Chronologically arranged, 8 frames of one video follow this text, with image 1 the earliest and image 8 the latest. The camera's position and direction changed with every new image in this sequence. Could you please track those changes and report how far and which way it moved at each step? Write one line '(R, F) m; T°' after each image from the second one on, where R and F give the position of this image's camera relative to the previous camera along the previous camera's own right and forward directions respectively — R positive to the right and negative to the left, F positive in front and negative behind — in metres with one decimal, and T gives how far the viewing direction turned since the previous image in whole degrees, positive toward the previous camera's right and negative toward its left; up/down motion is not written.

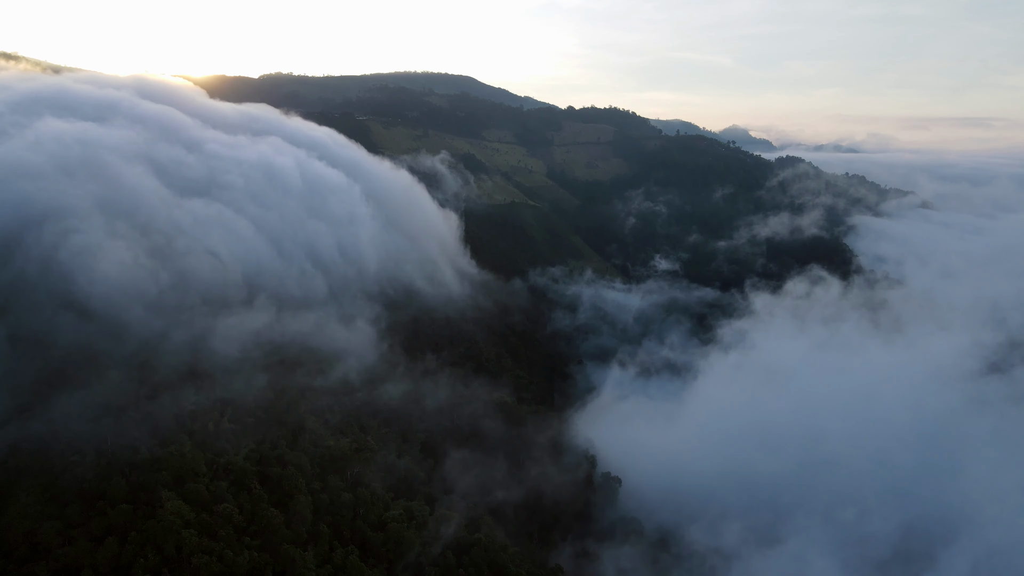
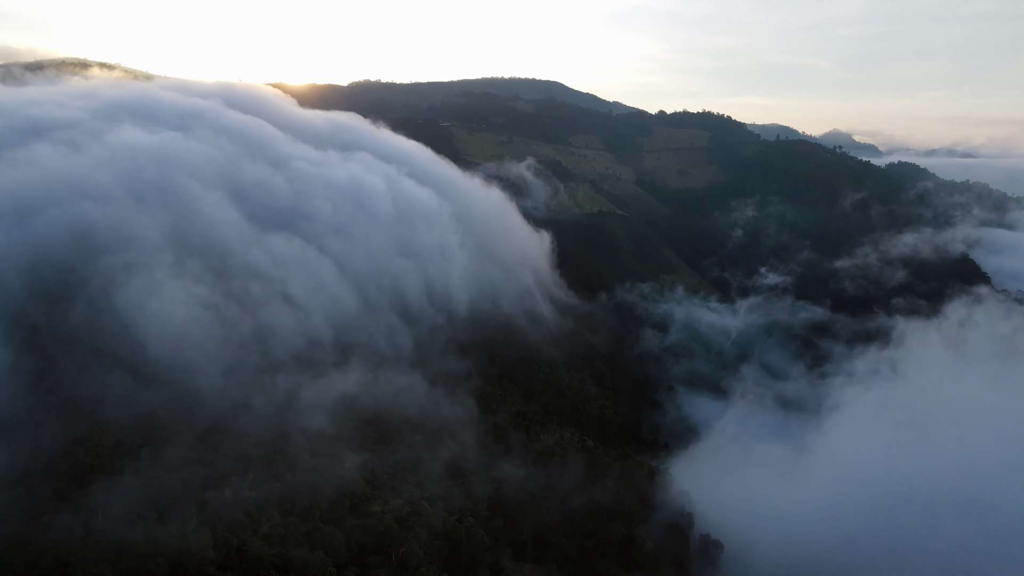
(-2.9, +12.3) m; -6°
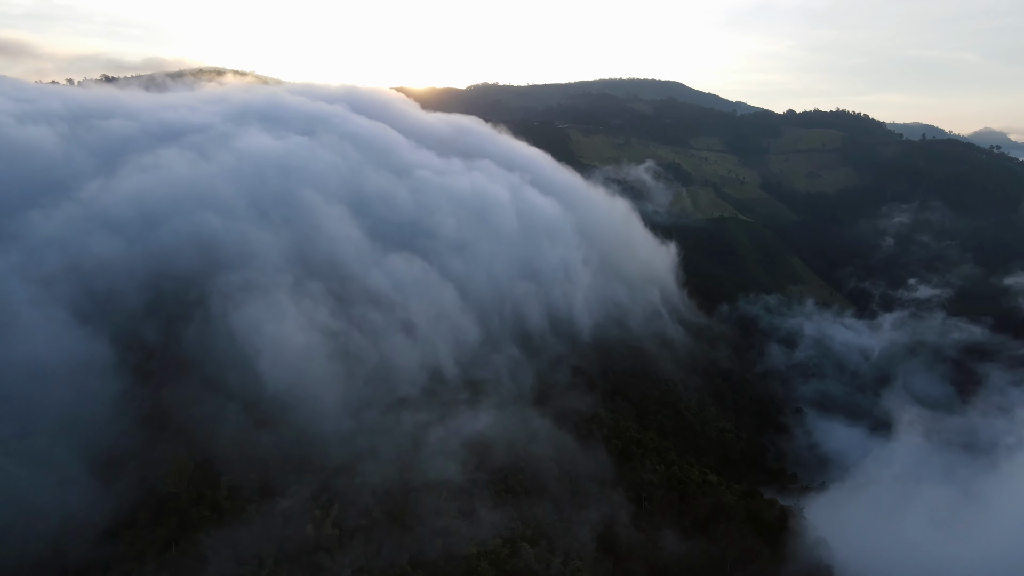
(-2.4, +6.0) m; -9°
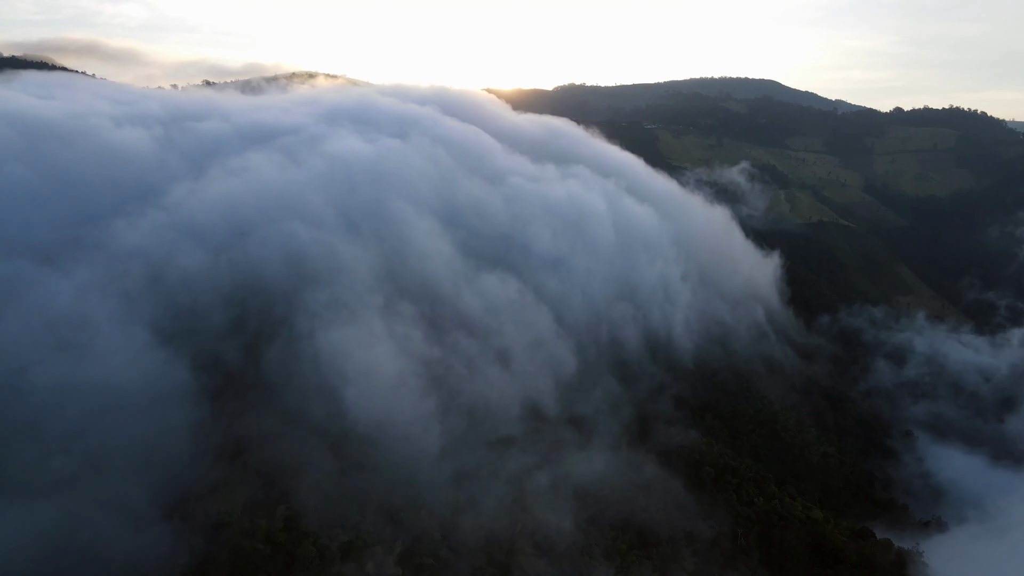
(-1.9, +5.0) m; -6°
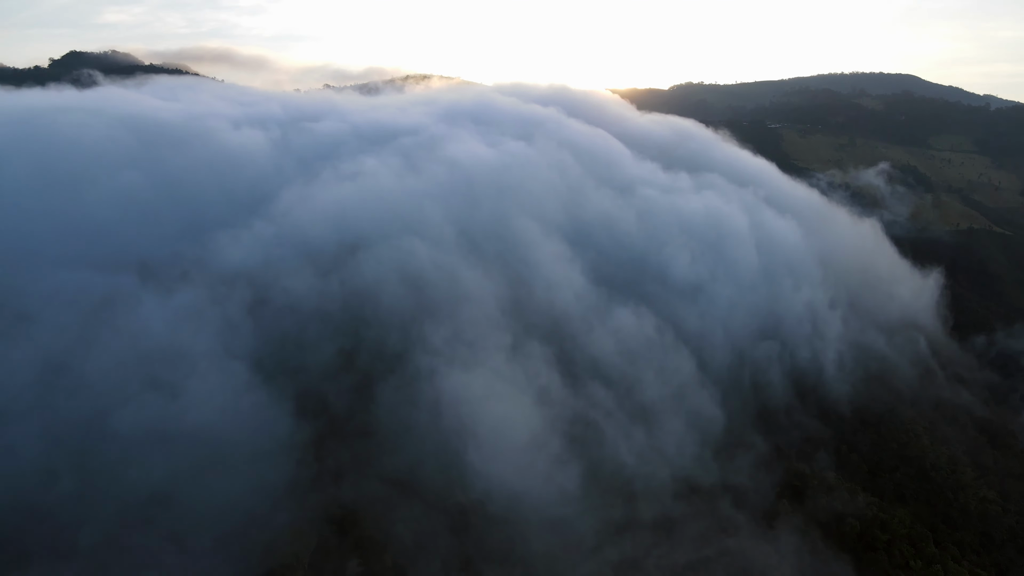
(-2.4, +6.7) m; -8°
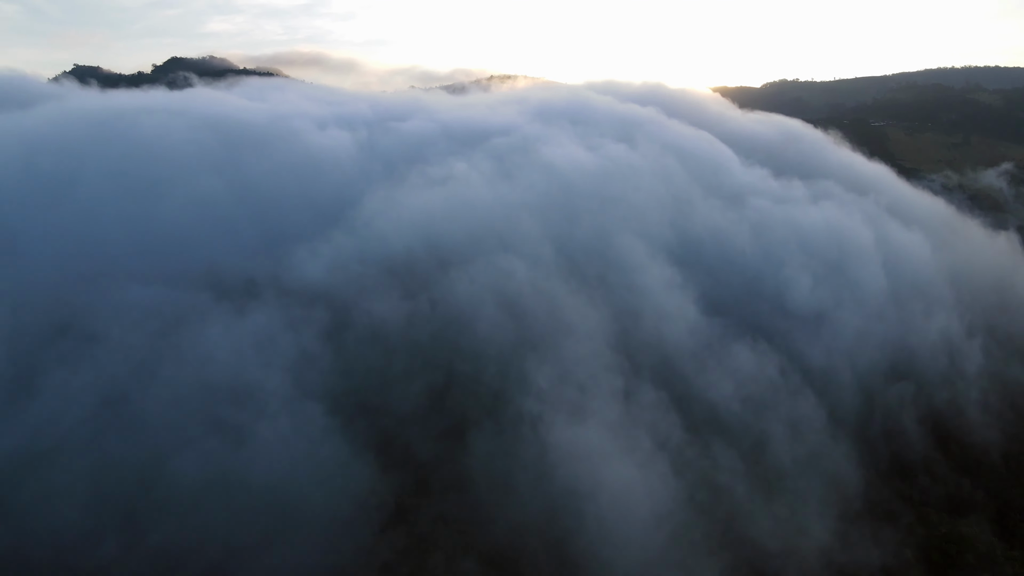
(-1.5, +5.0) m; -6°
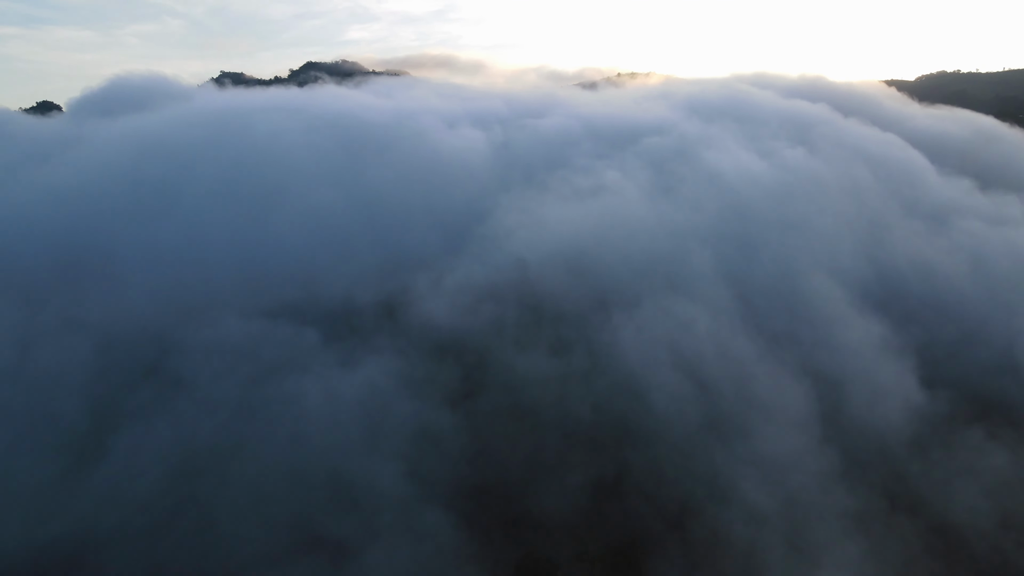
(-2.2, +7.4) m; -9°
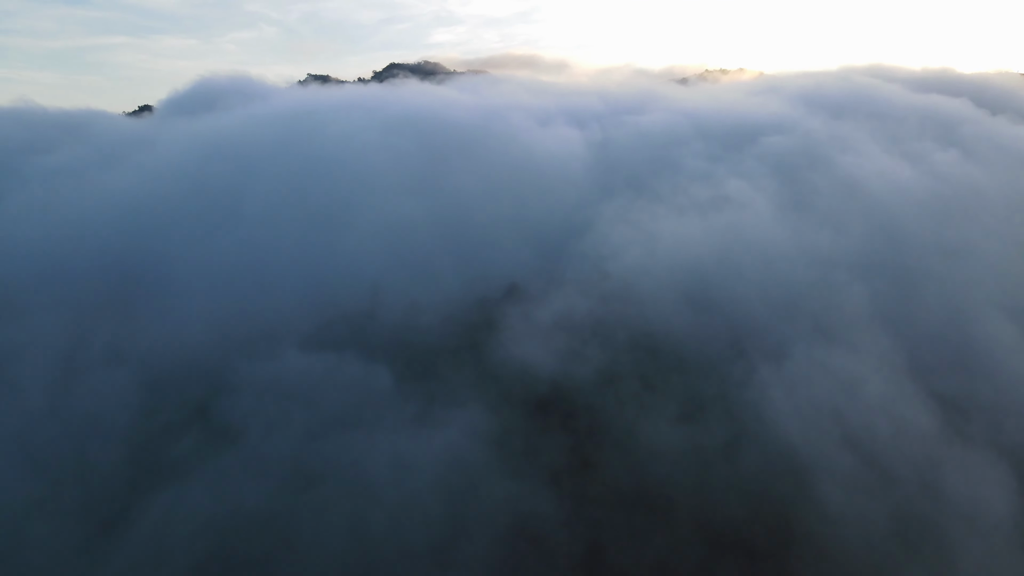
(-1.1, +4.9) m; -6°
